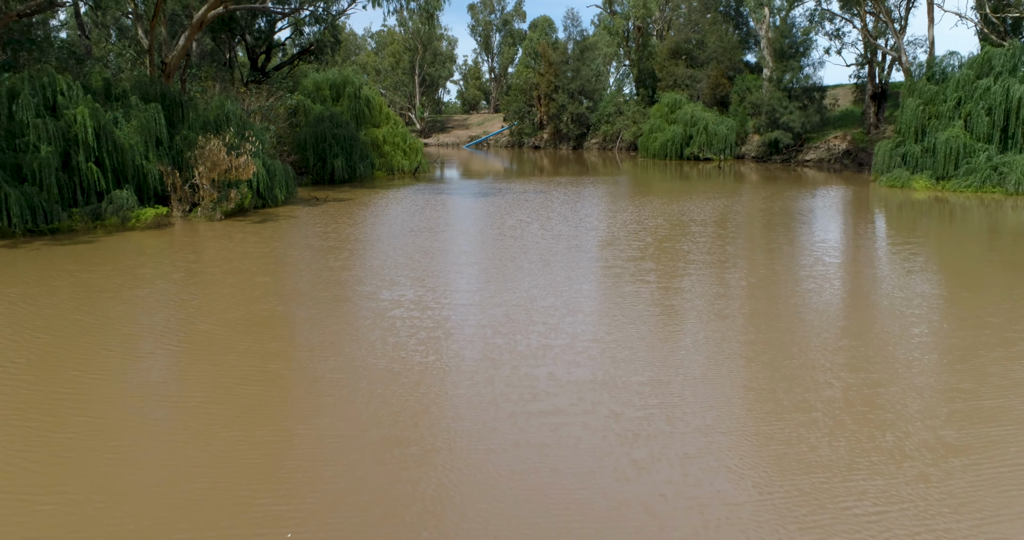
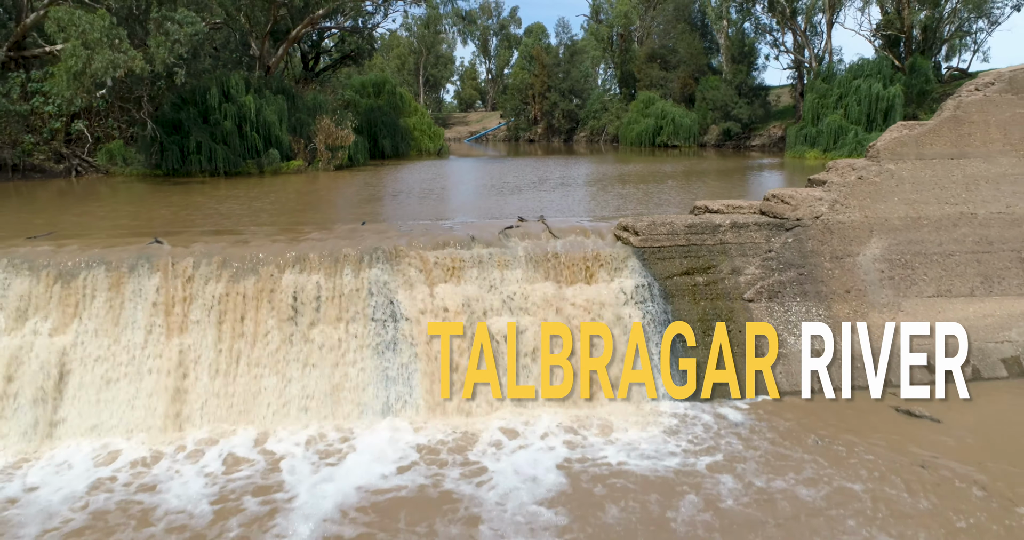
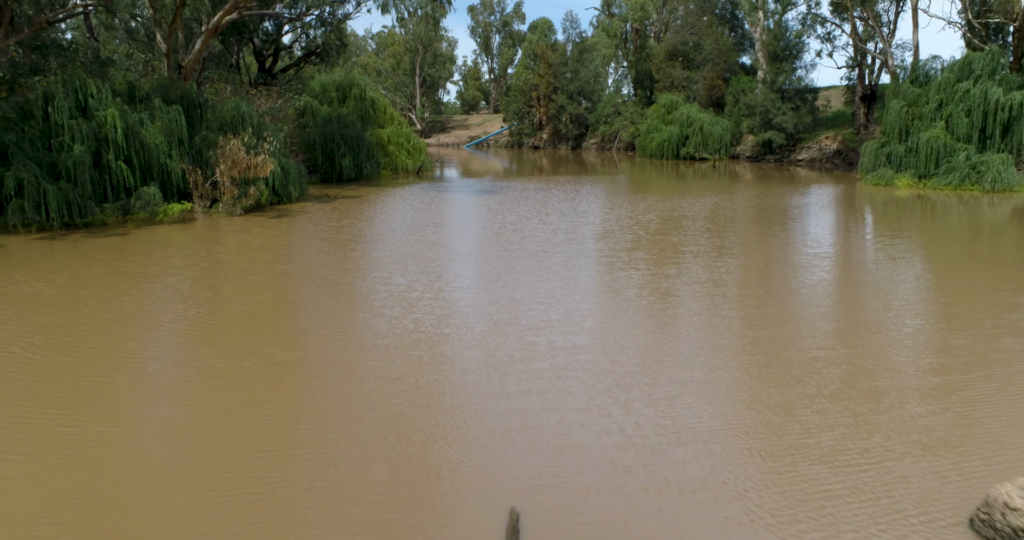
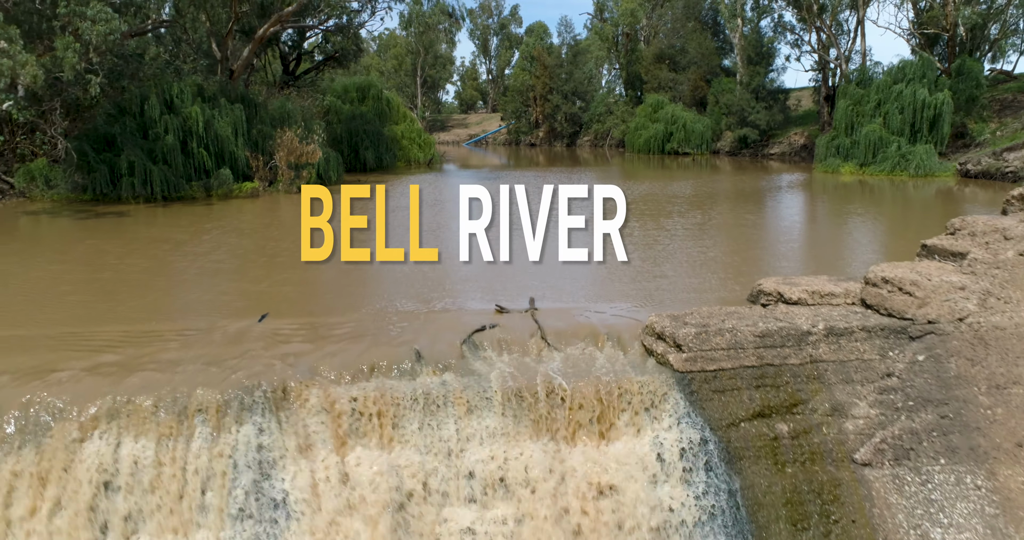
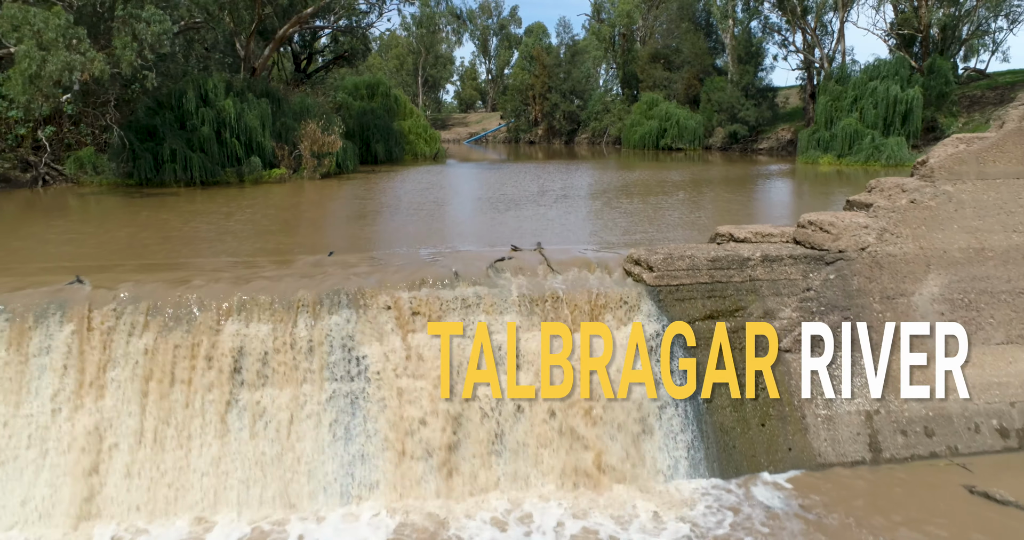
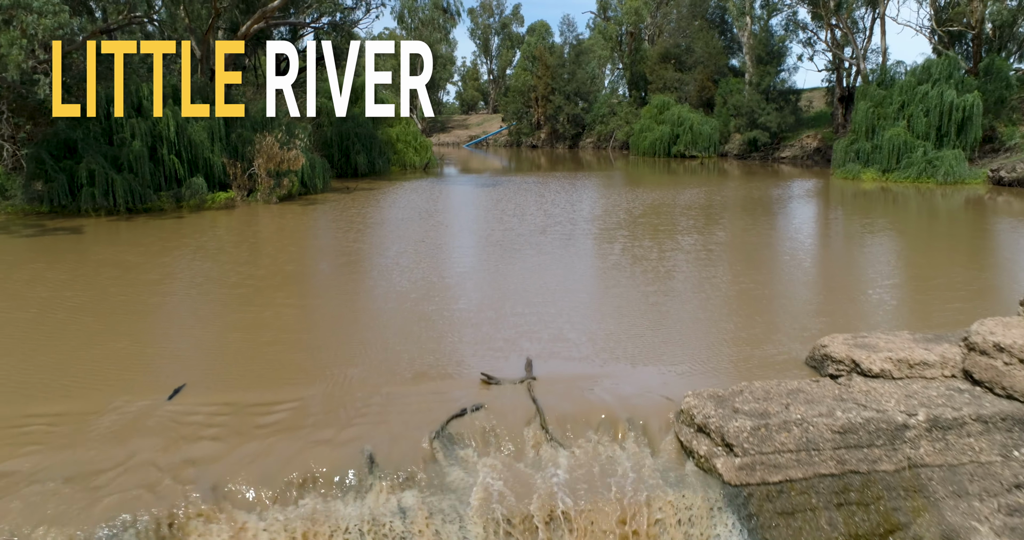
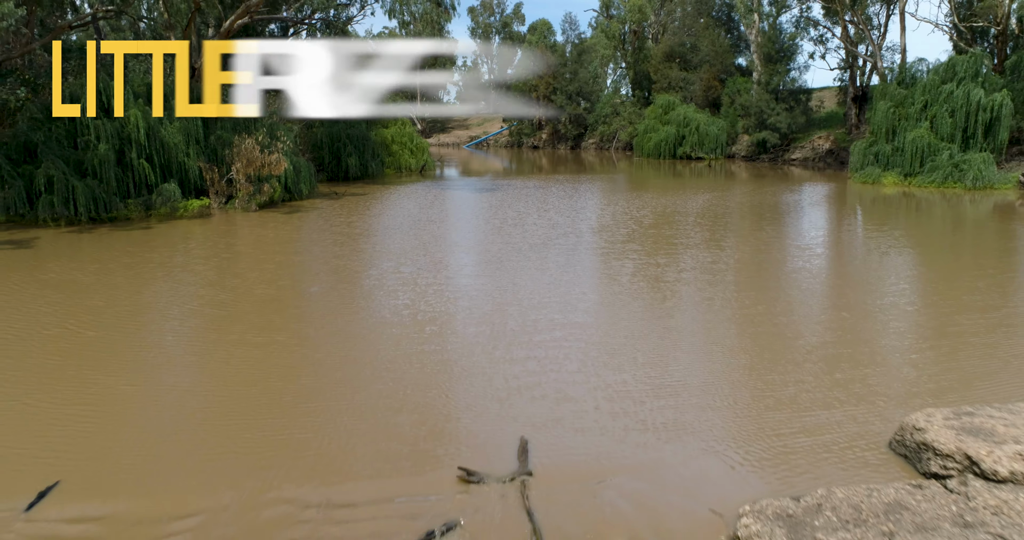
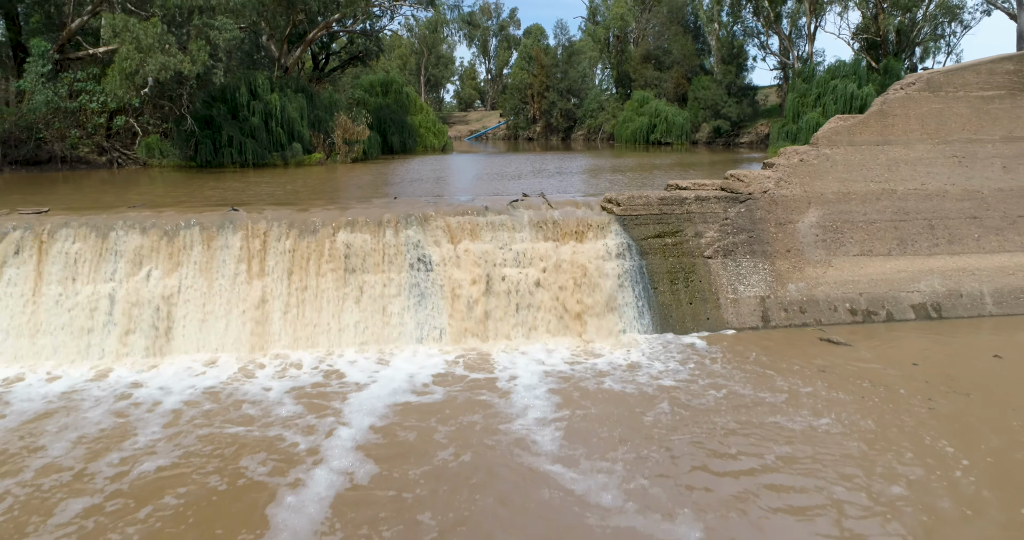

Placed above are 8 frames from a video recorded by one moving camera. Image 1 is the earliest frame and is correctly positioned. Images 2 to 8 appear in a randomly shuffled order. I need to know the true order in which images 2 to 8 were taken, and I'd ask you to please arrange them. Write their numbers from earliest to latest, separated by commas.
3, 7, 6, 4, 5, 2, 8
